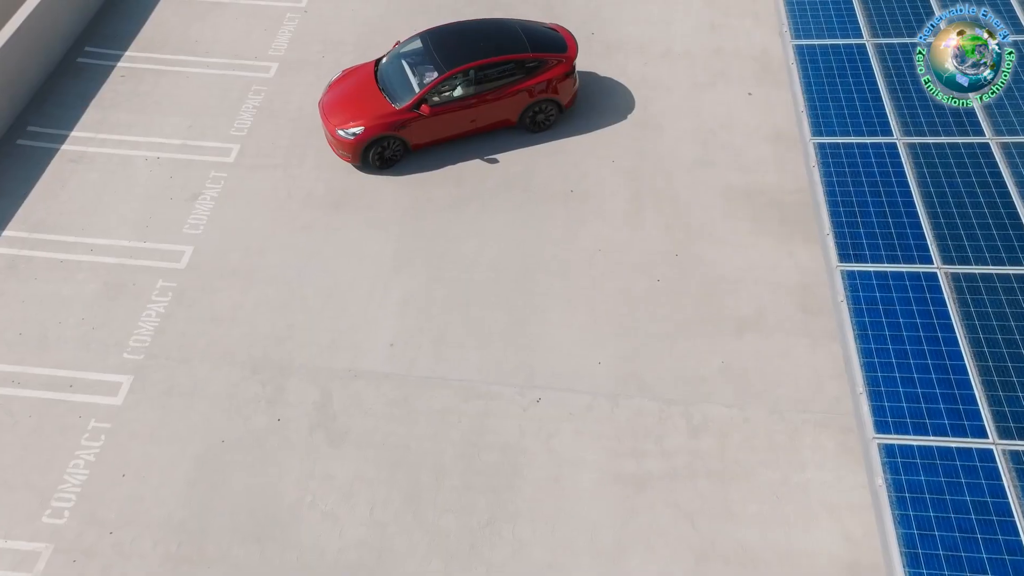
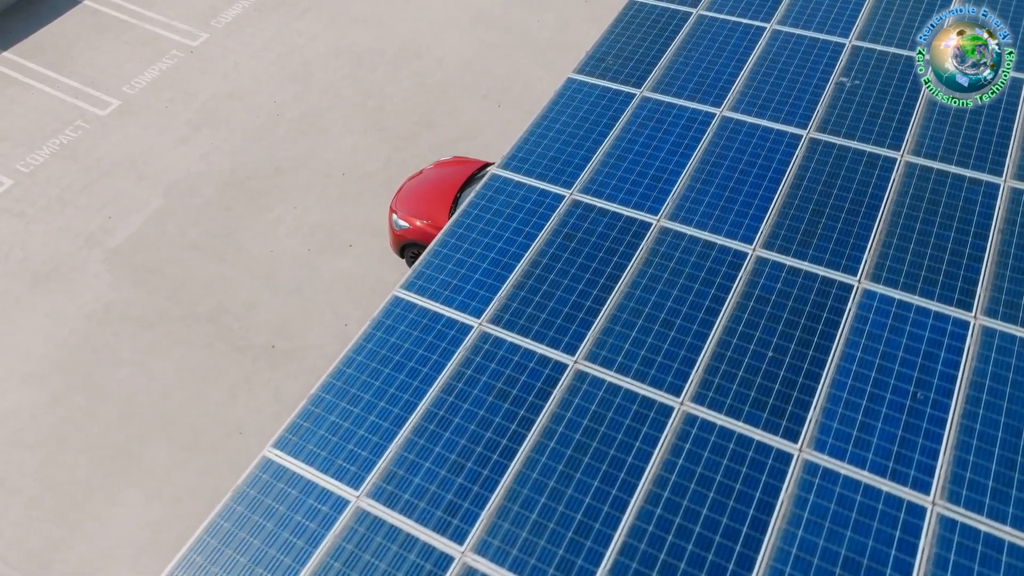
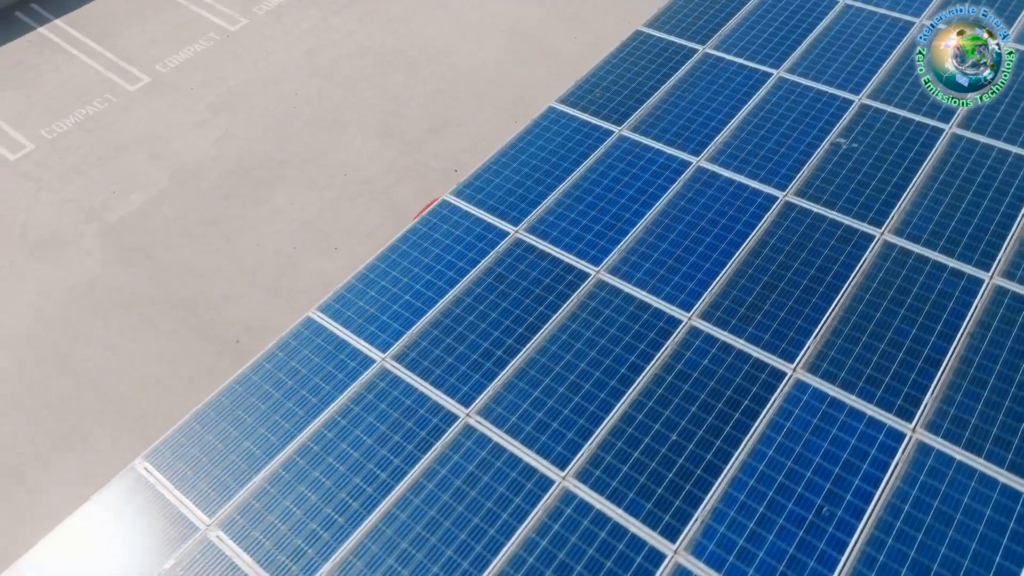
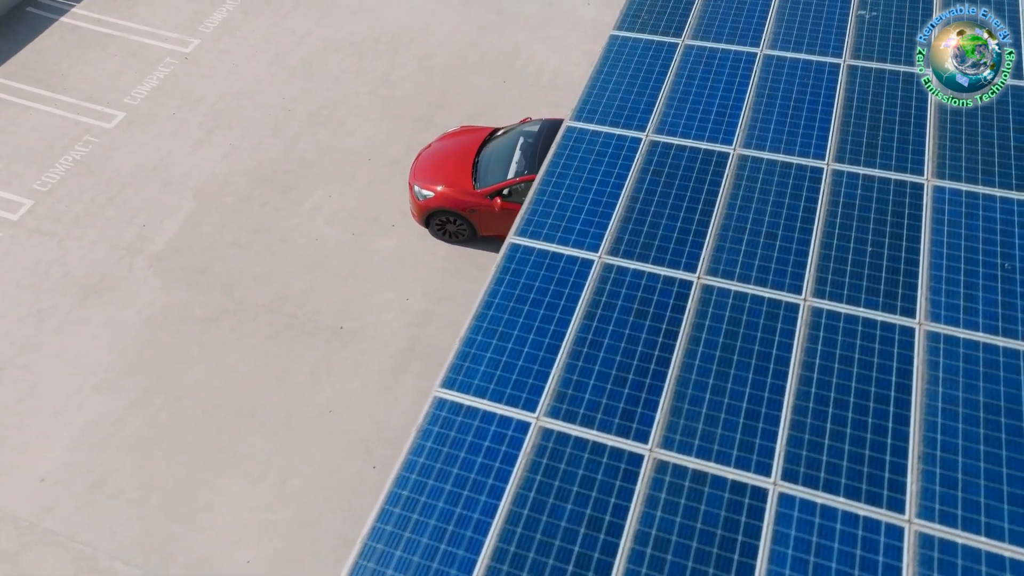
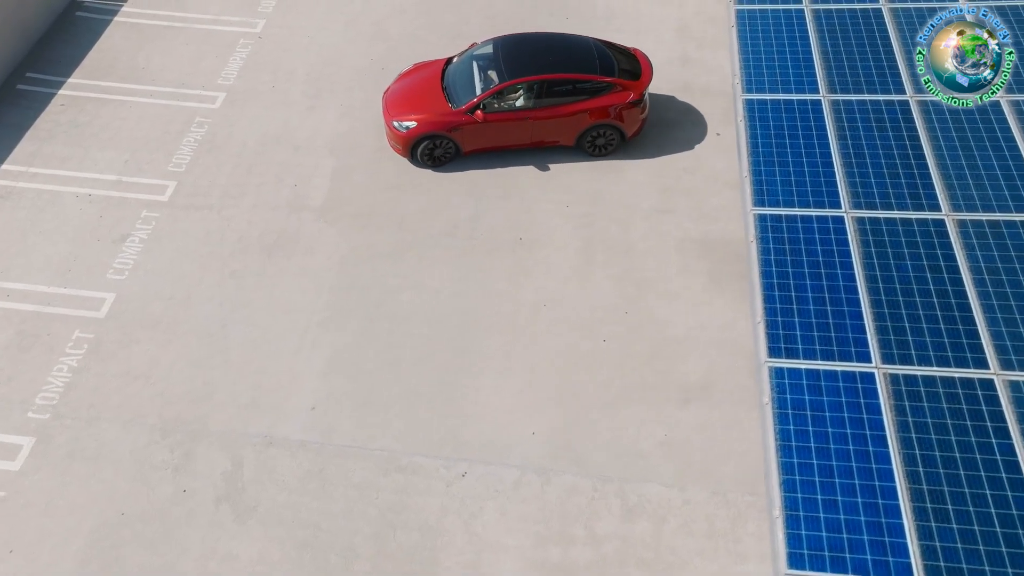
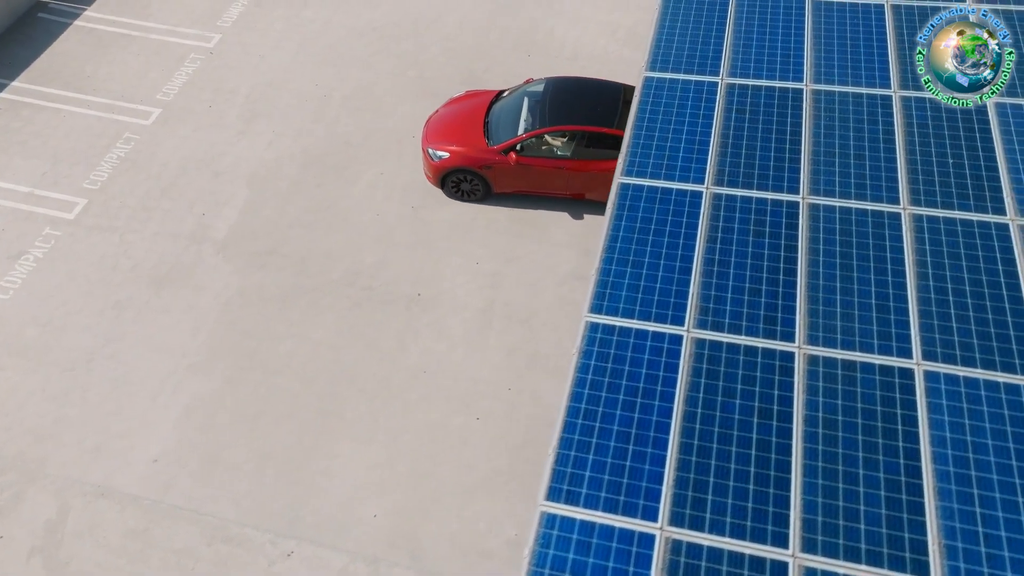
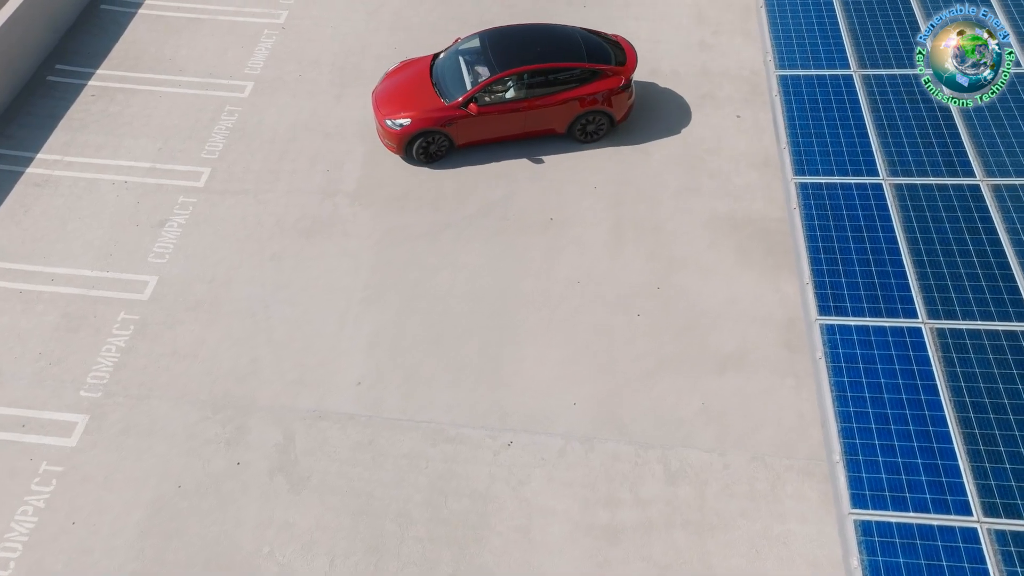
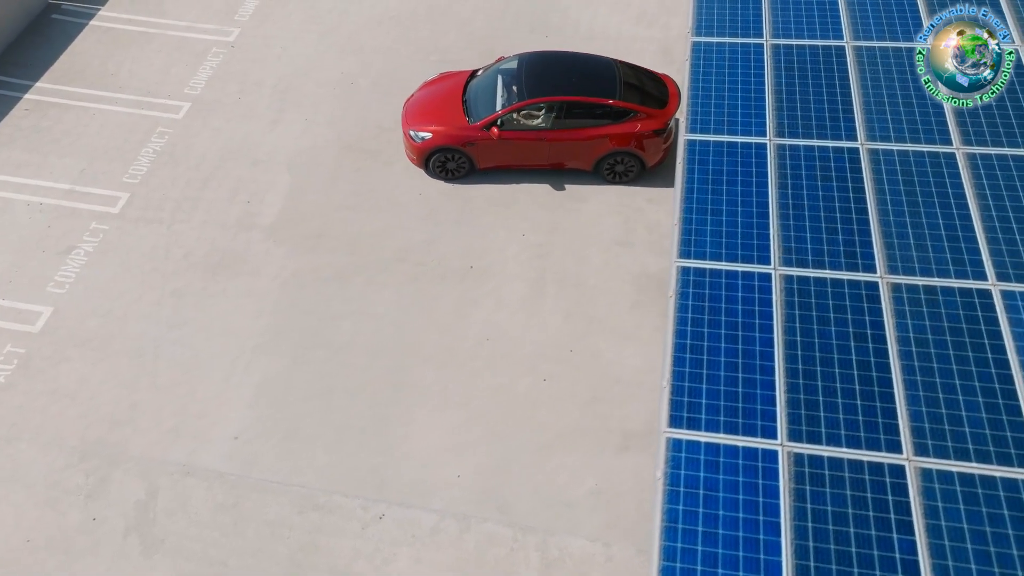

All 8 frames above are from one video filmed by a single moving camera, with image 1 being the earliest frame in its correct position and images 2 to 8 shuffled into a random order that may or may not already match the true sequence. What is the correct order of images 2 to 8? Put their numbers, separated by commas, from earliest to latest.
7, 5, 8, 6, 4, 2, 3
